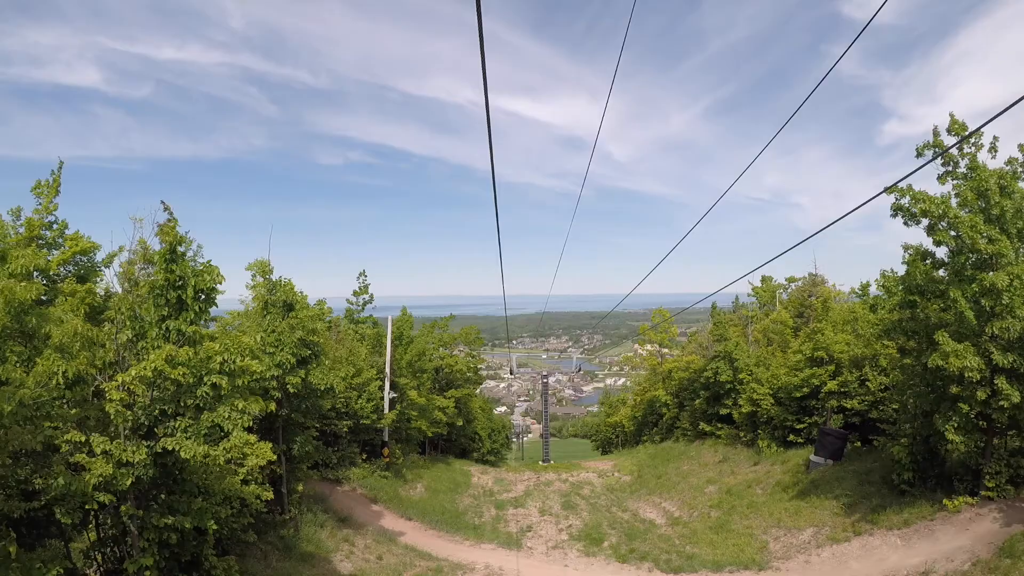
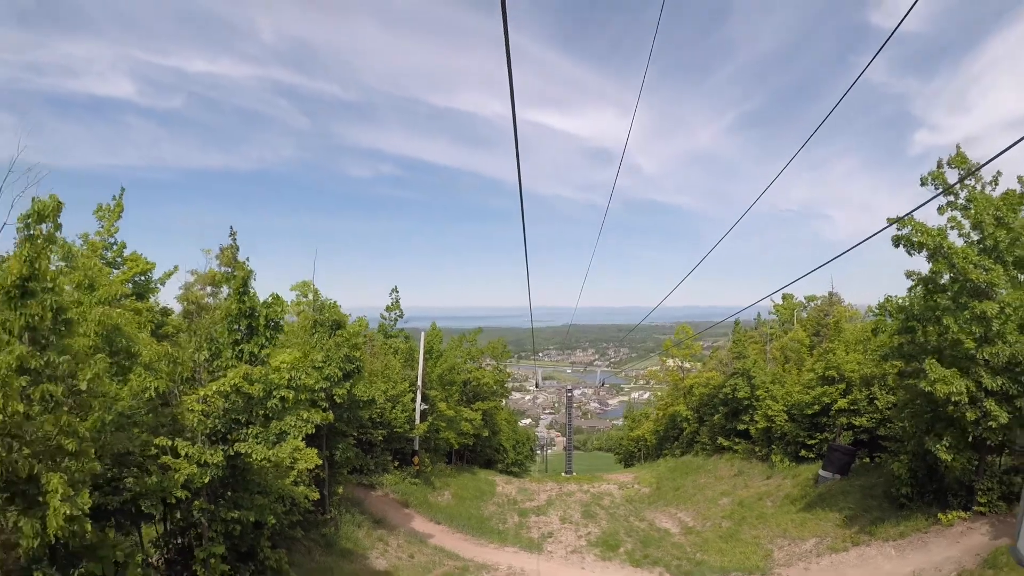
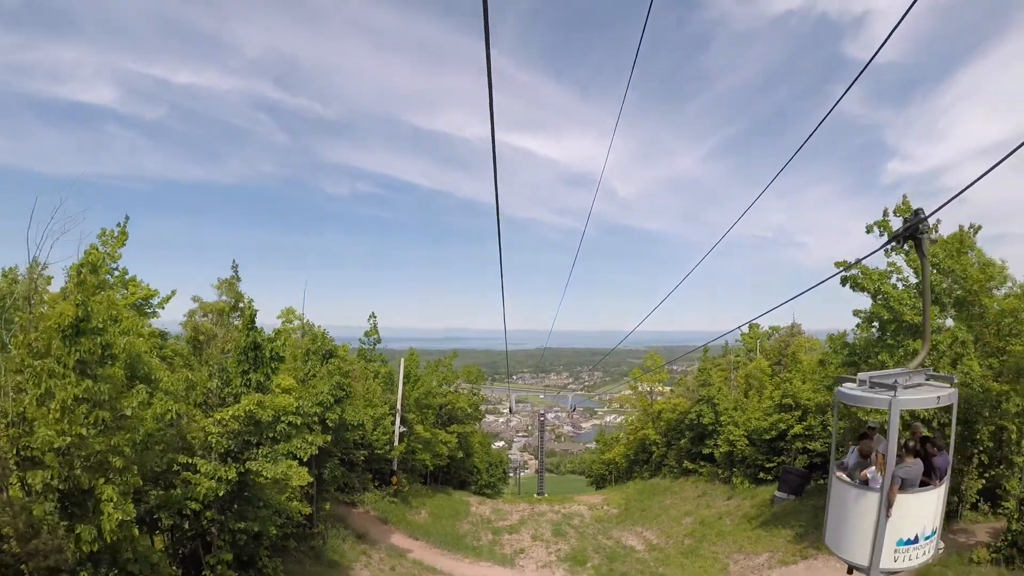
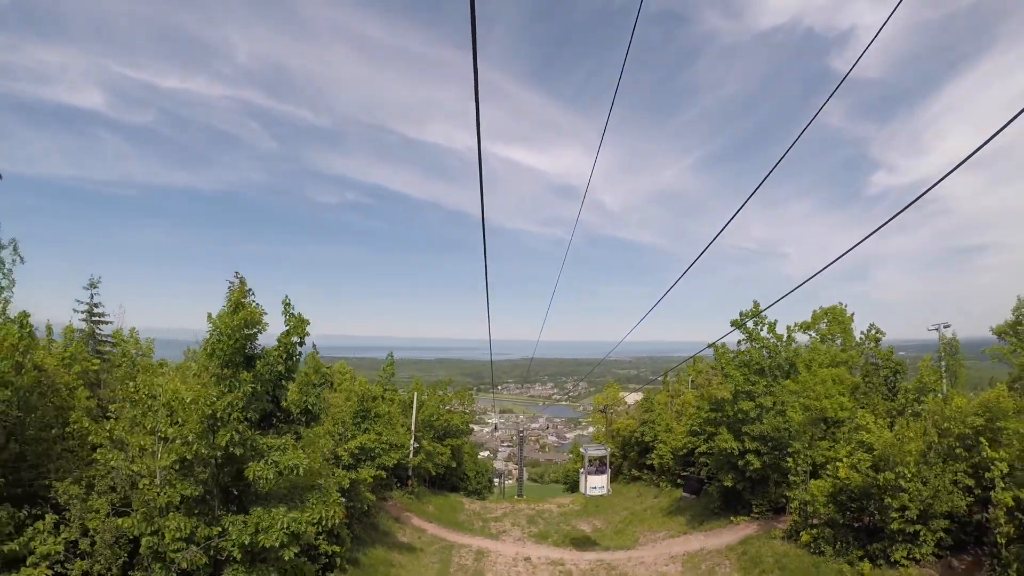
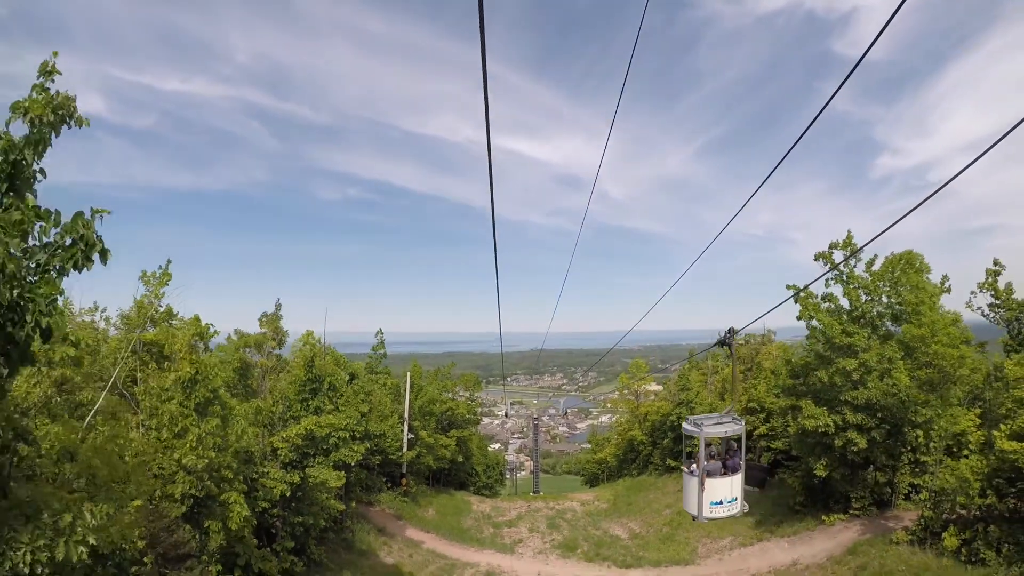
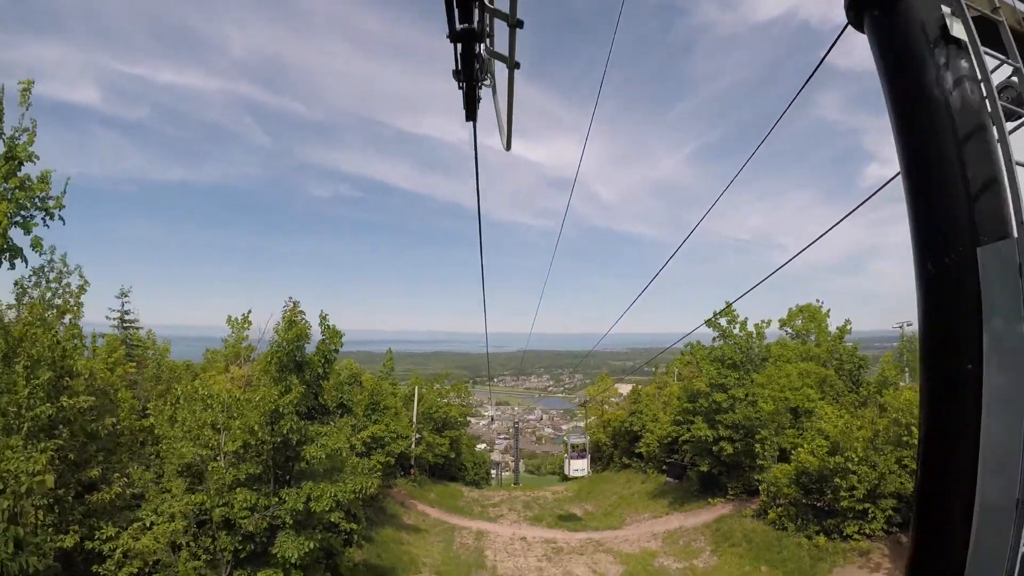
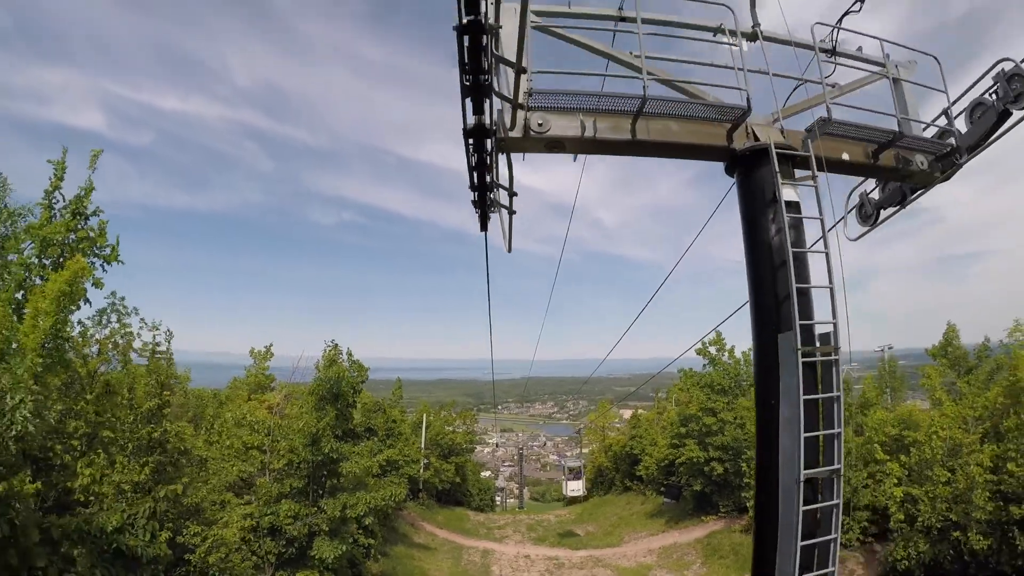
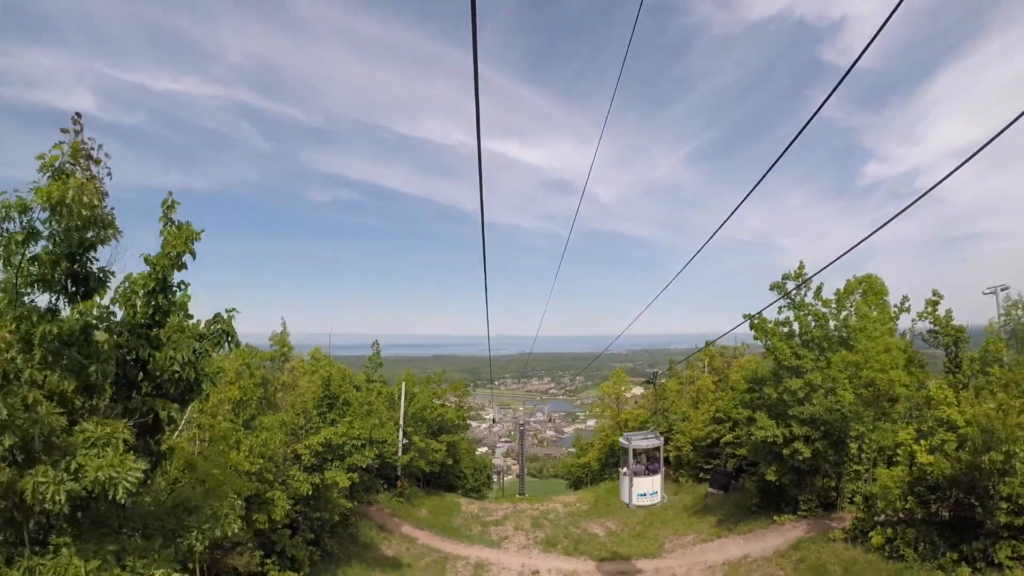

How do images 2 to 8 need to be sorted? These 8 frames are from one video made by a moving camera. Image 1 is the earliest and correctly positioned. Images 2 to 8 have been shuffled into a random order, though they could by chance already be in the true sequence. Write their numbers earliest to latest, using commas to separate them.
2, 3, 5, 8, 4, 6, 7
